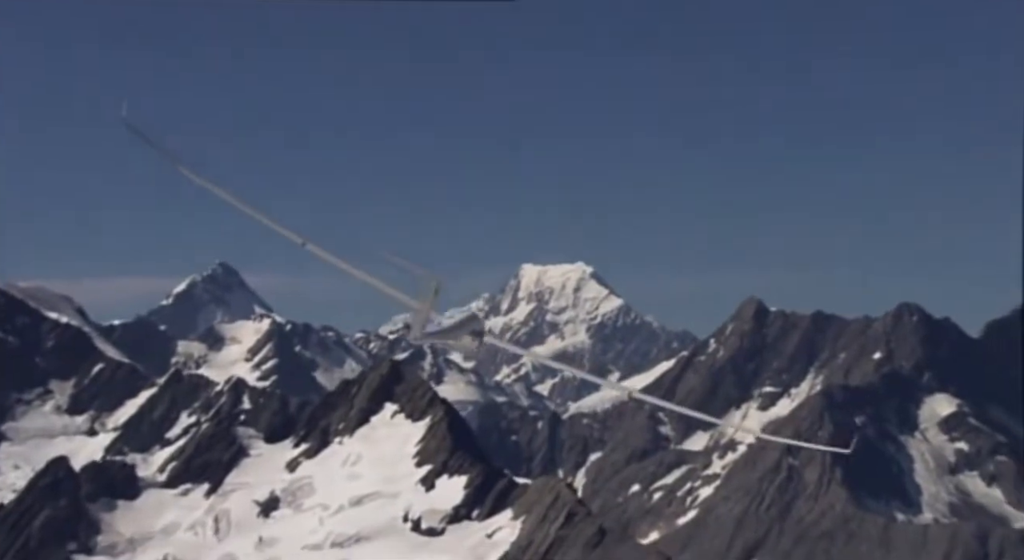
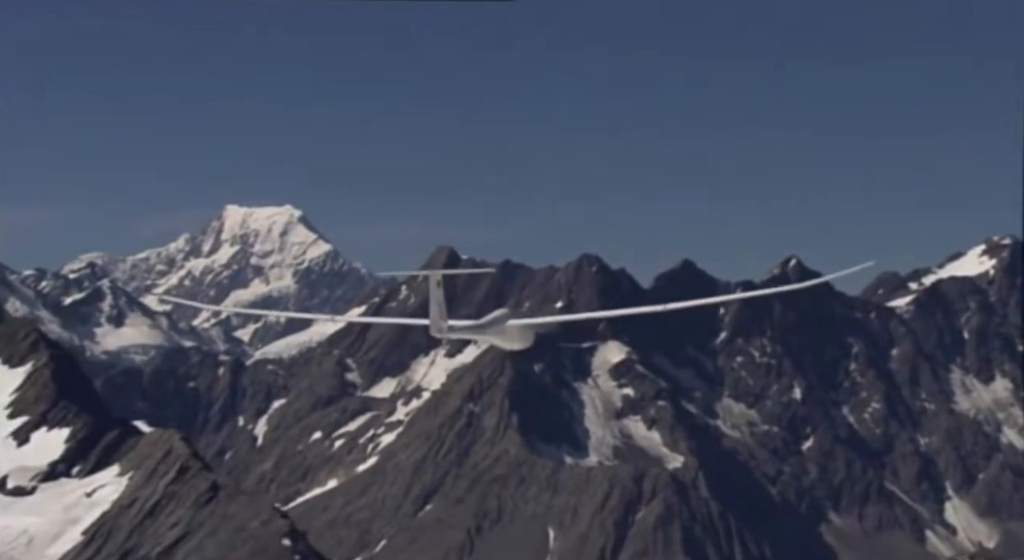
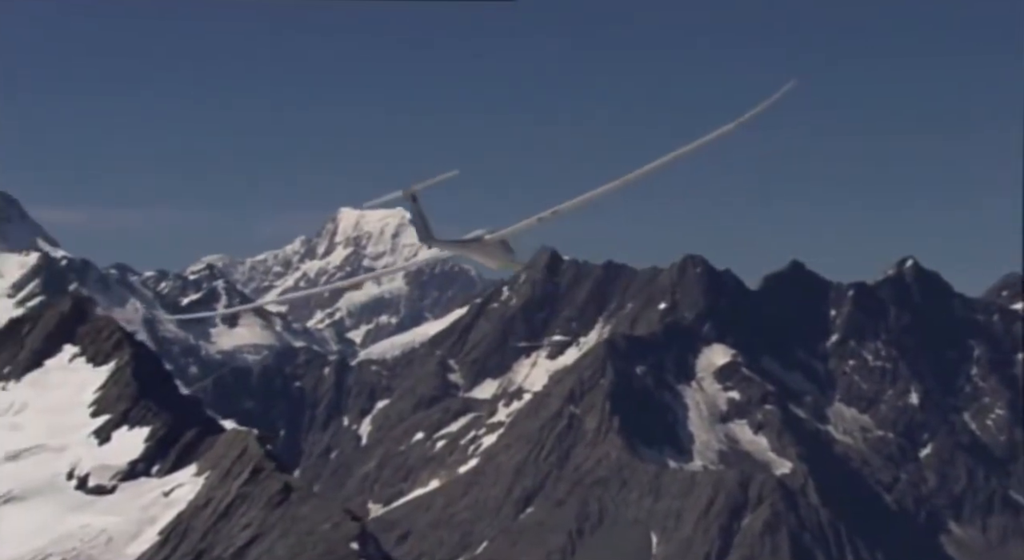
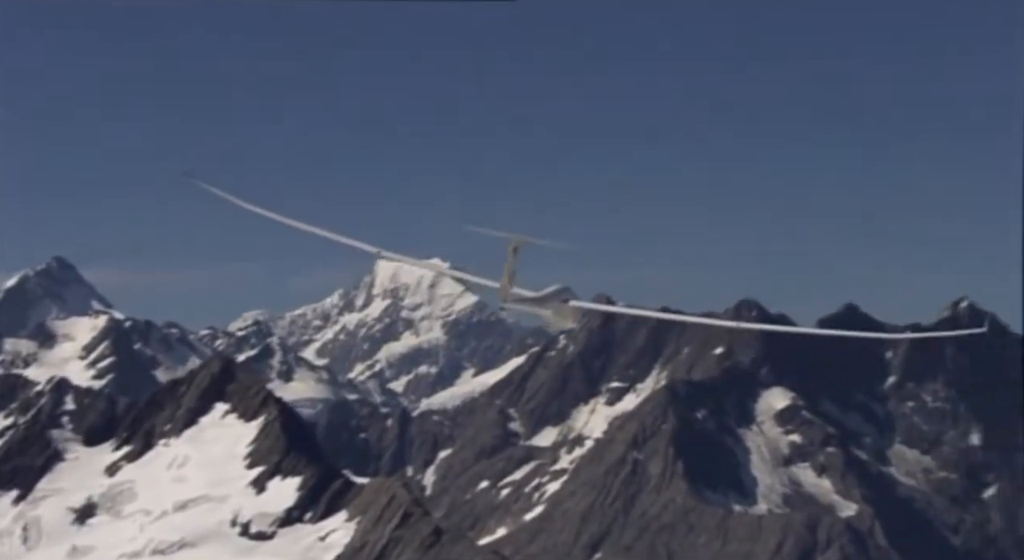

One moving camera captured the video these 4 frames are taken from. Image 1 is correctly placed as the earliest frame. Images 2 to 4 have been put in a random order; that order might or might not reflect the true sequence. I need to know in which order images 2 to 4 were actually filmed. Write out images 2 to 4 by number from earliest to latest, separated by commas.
4, 2, 3
